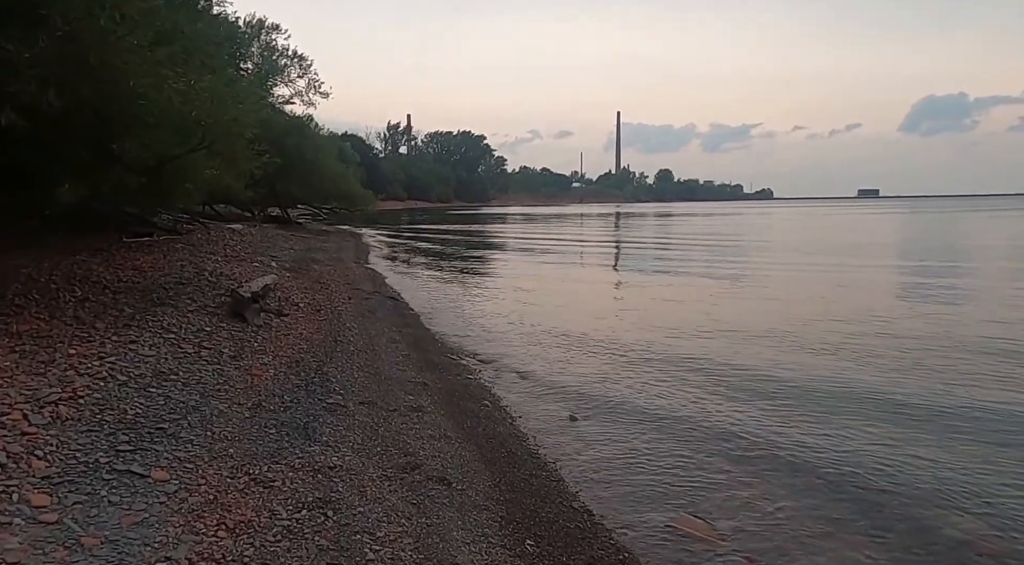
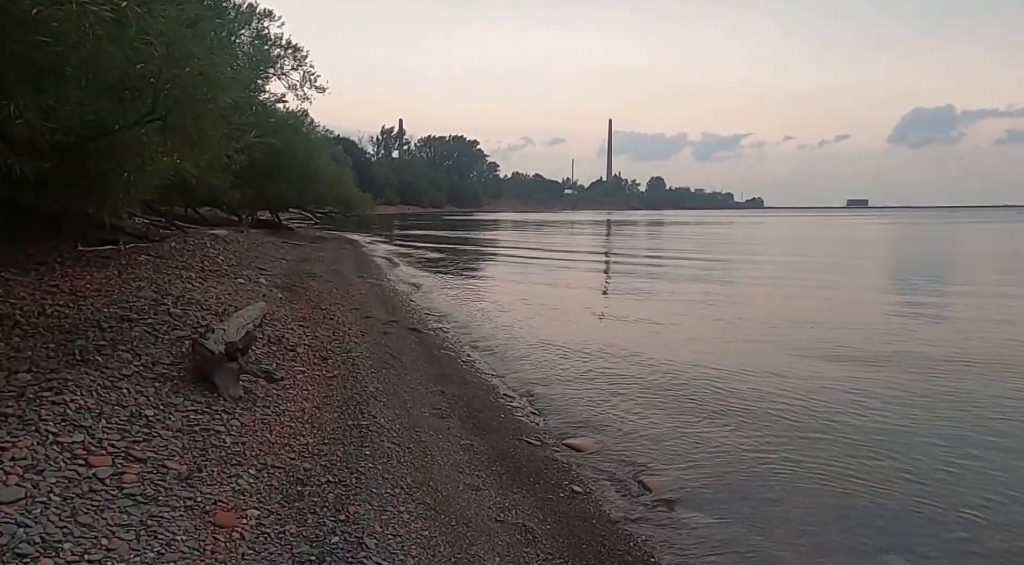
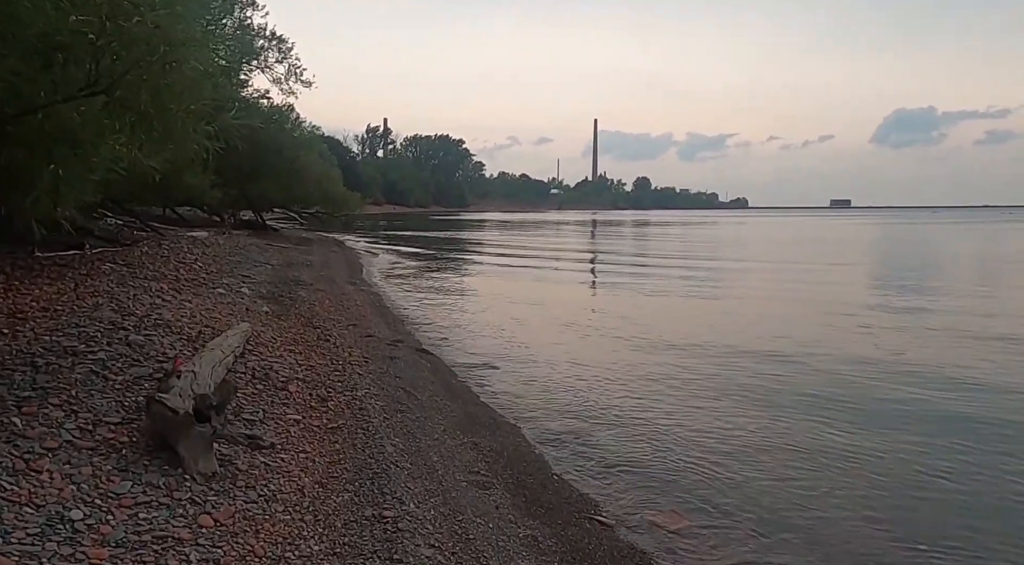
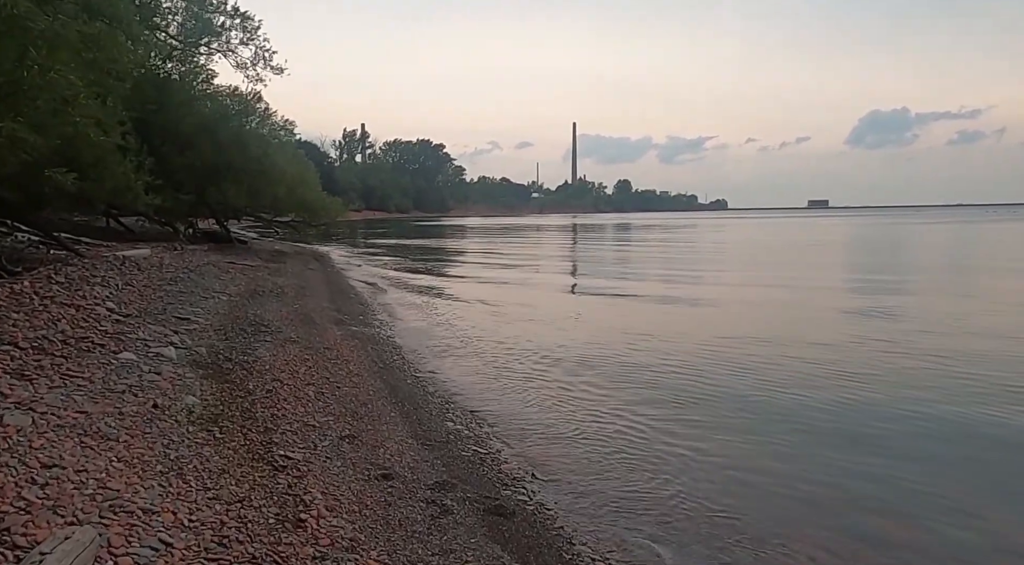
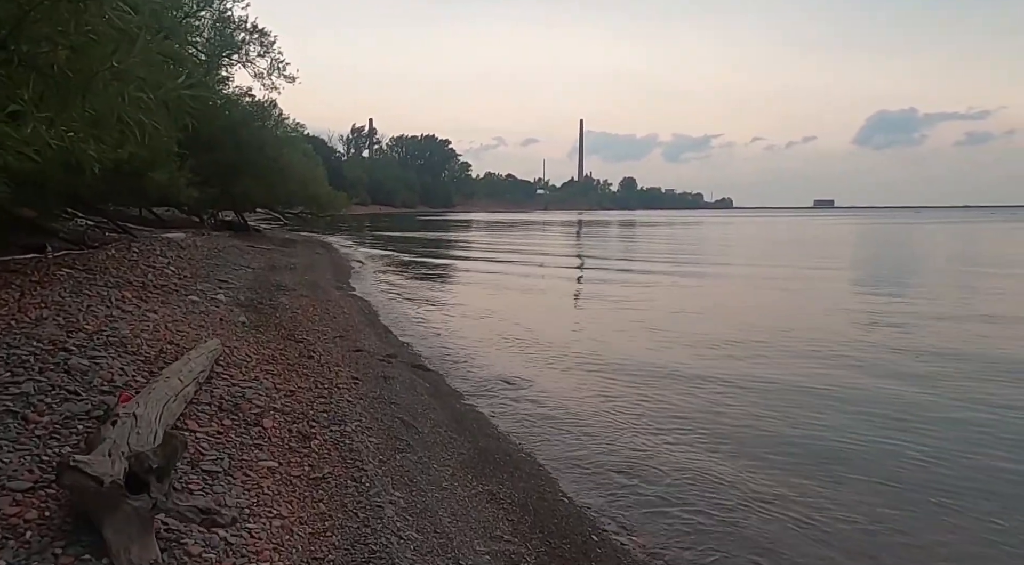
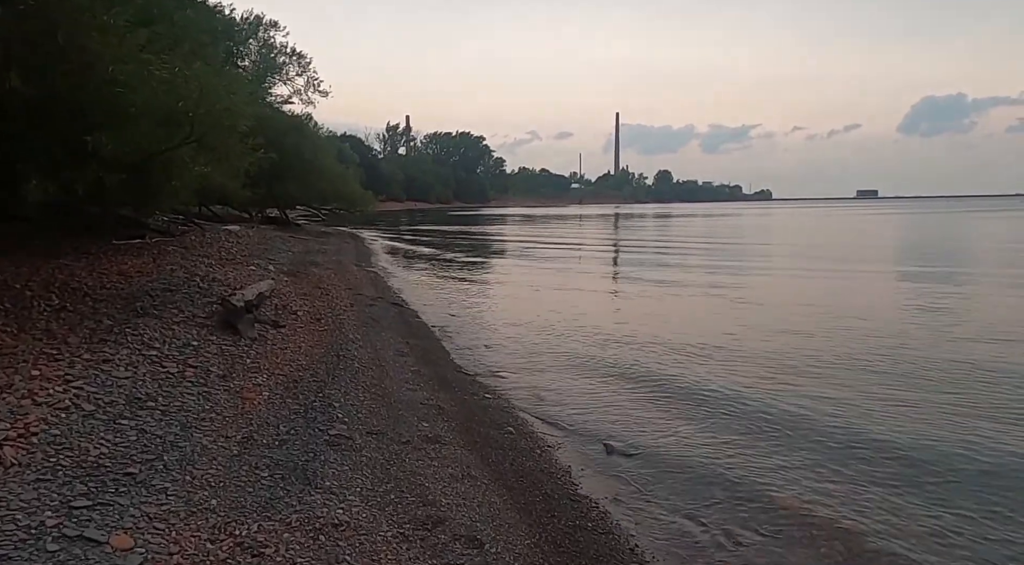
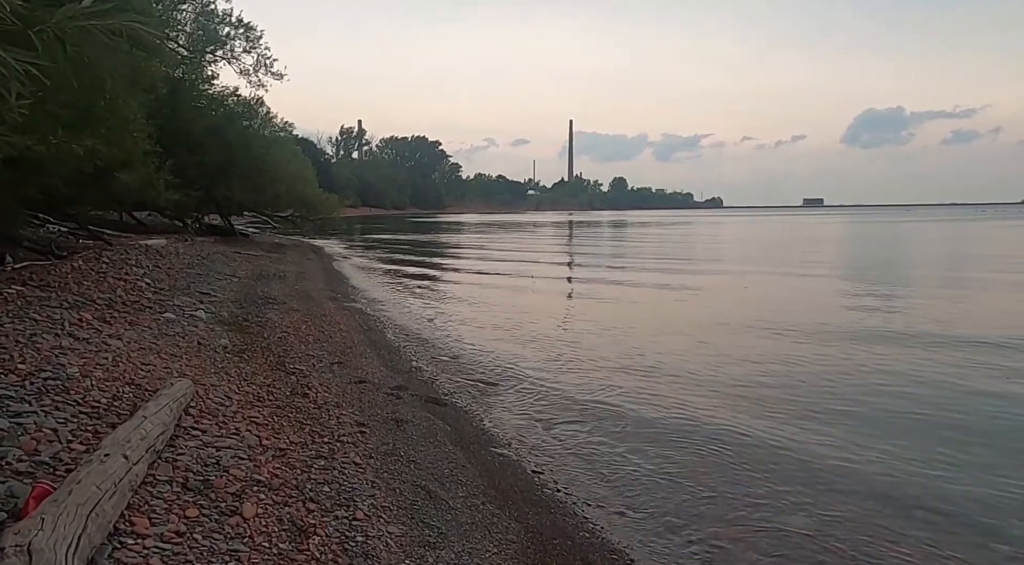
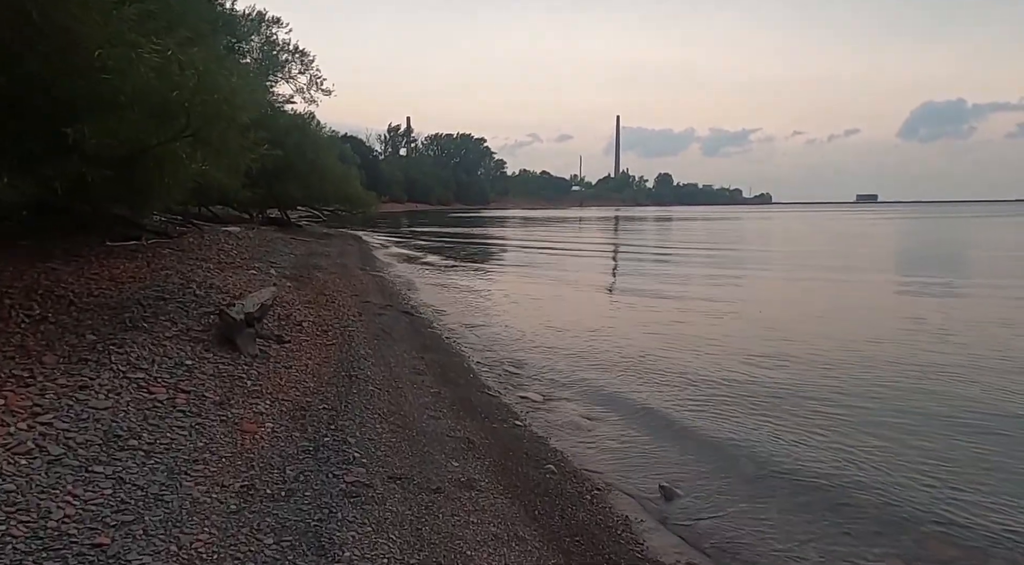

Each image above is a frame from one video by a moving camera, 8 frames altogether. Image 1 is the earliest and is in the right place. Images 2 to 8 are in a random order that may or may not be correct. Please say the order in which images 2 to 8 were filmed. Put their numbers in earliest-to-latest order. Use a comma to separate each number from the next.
6, 8, 2, 3, 5, 7, 4
